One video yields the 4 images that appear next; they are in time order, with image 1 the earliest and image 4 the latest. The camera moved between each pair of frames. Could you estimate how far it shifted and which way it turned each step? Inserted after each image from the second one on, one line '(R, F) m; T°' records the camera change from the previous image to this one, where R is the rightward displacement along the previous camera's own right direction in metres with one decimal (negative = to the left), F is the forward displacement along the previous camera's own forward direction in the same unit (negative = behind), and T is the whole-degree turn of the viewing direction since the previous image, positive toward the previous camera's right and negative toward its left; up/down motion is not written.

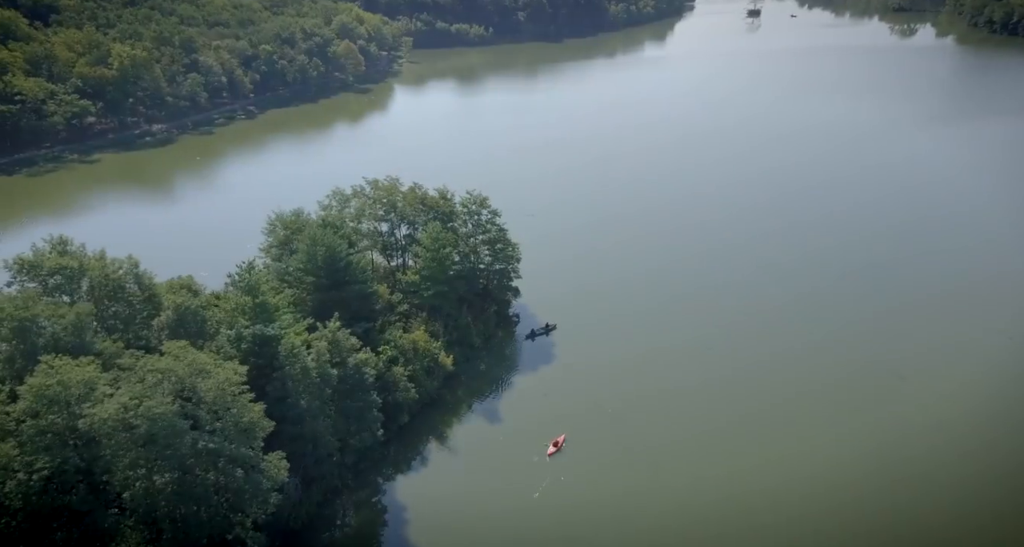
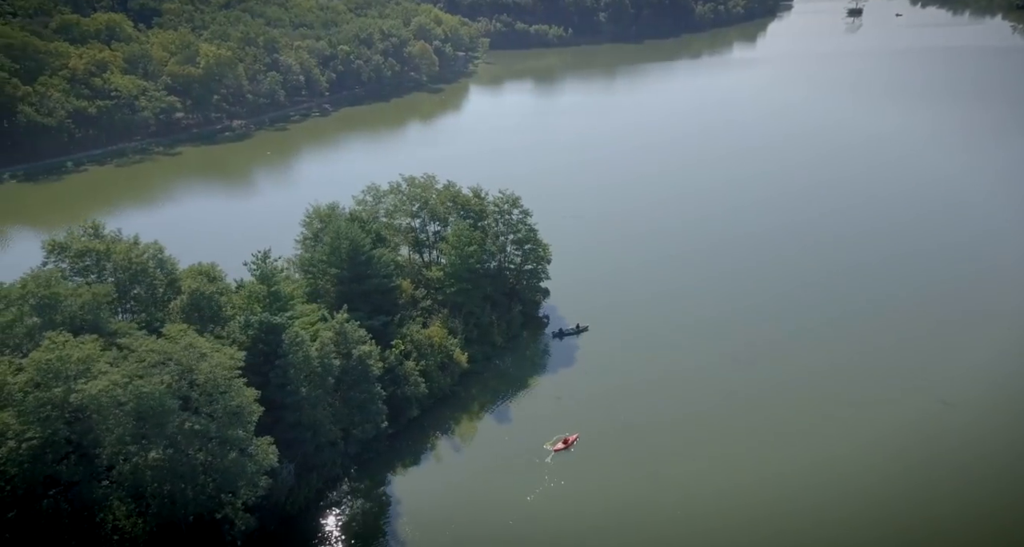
(+6.2, -0.3) m; -8°
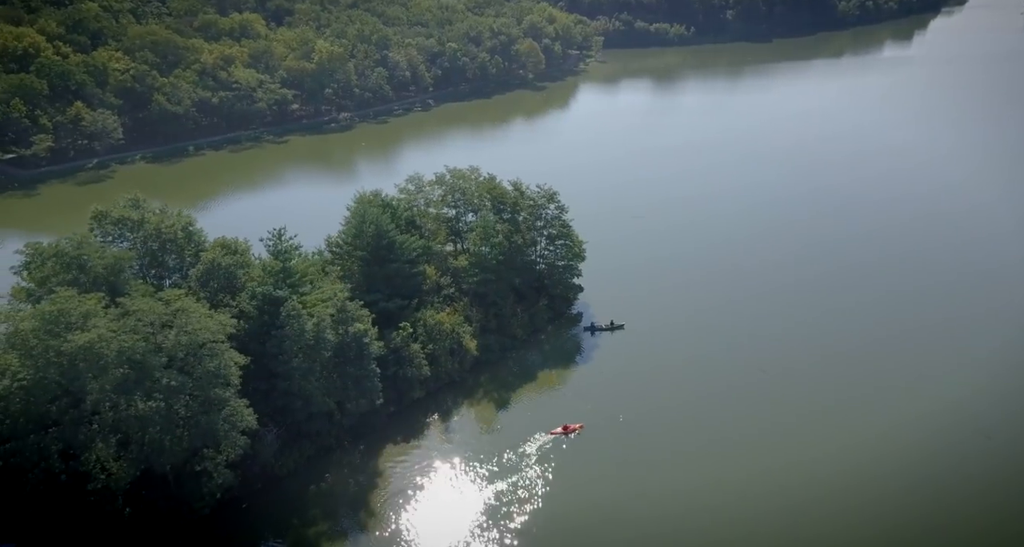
(+11.0, +0.5) m; -14°
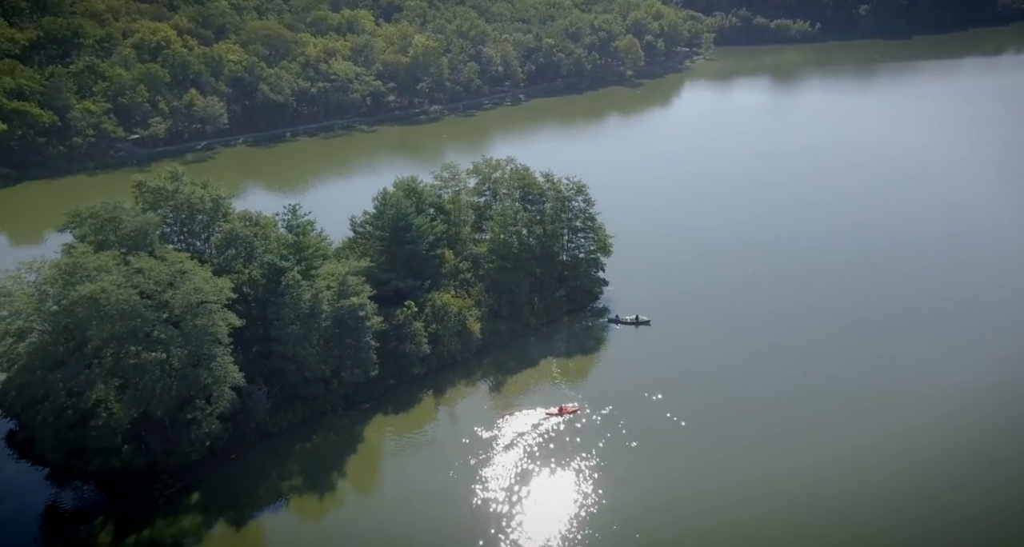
(+11.4, +0.7) m; -13°
